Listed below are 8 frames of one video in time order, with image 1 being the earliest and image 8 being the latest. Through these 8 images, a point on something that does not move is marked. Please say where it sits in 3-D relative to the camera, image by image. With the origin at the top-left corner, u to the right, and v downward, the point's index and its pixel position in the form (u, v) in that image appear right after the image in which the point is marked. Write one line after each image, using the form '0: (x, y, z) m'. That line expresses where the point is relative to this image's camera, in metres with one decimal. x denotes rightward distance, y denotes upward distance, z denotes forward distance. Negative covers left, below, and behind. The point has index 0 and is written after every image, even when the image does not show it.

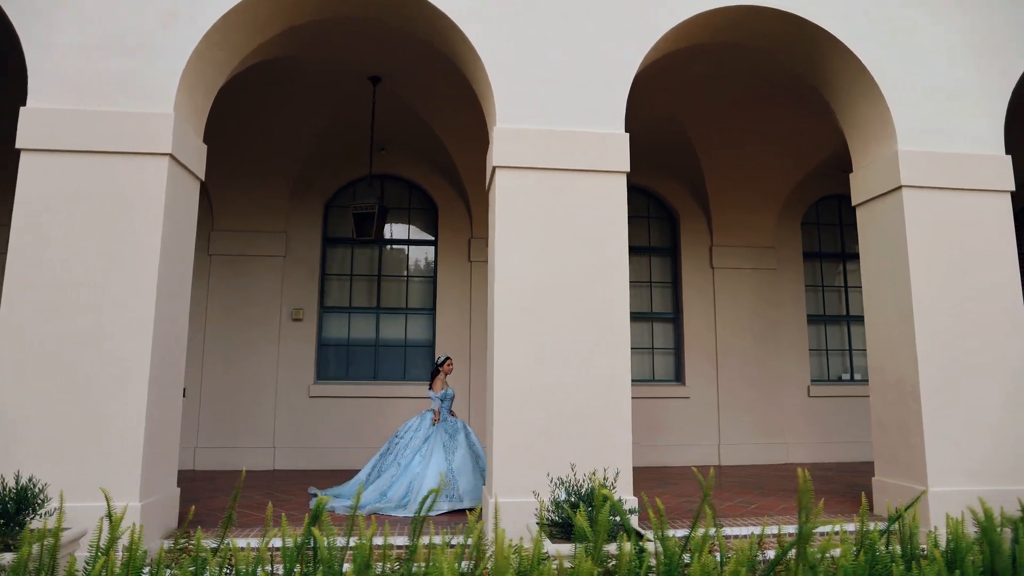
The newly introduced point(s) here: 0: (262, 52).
0: (-2.1, +2.0, +5.4) m
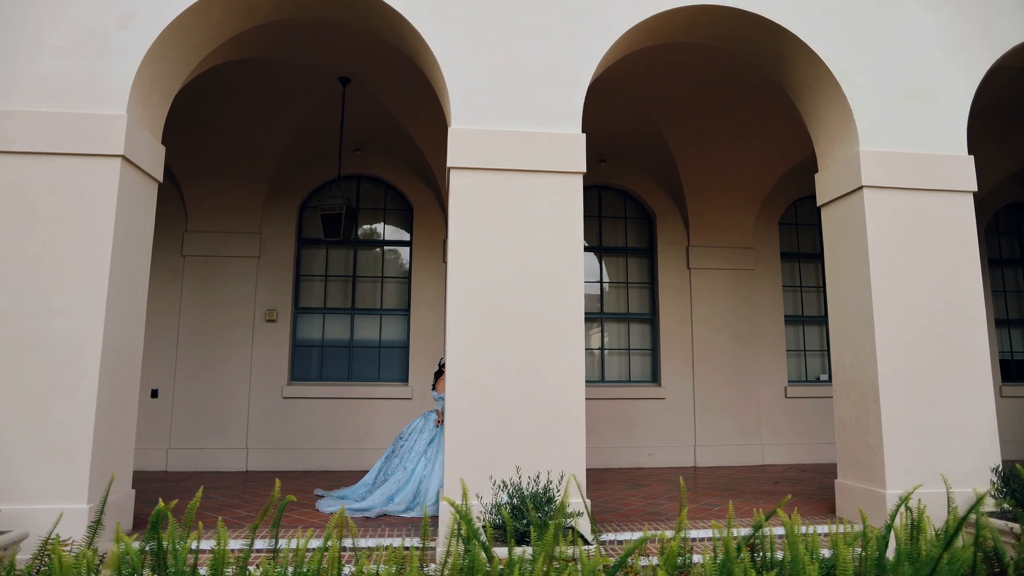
0: (-2.4, +1.9, +5.4) m
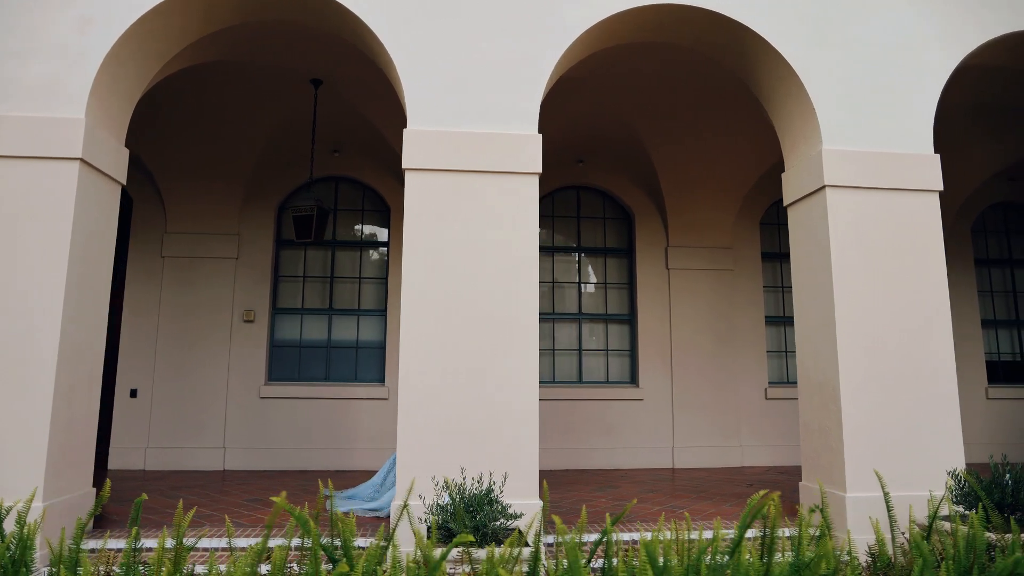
0: (-2.7, +1.9, +5.5) m
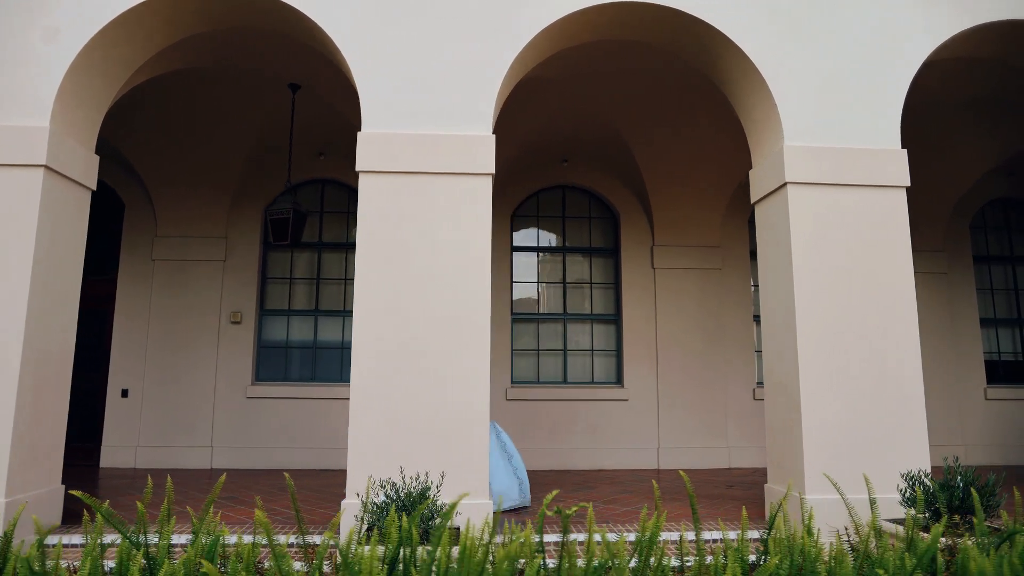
0: (-3.0, +1.9, +5.6) m
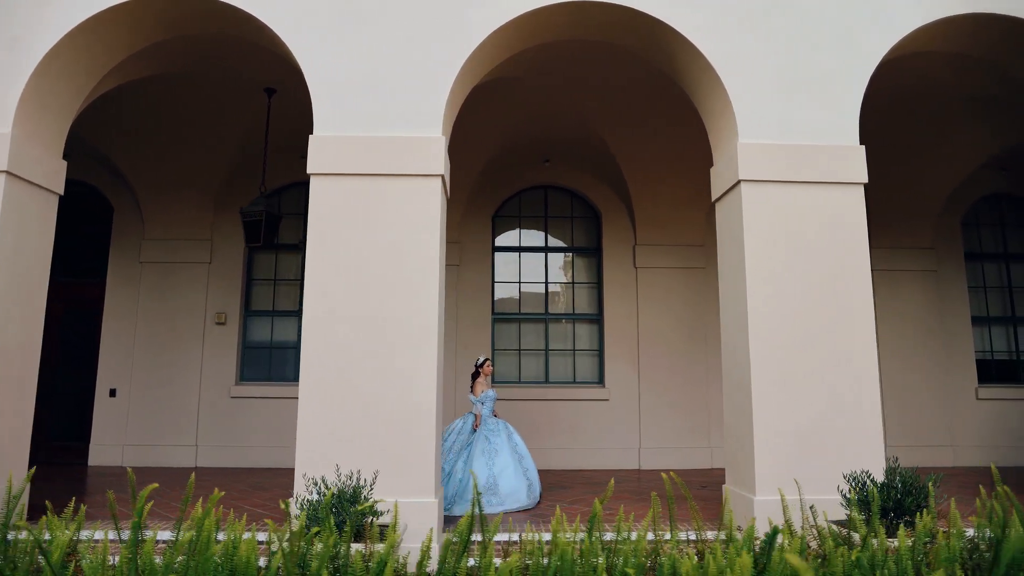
0: (-3.4, +1.9, +5.7) m
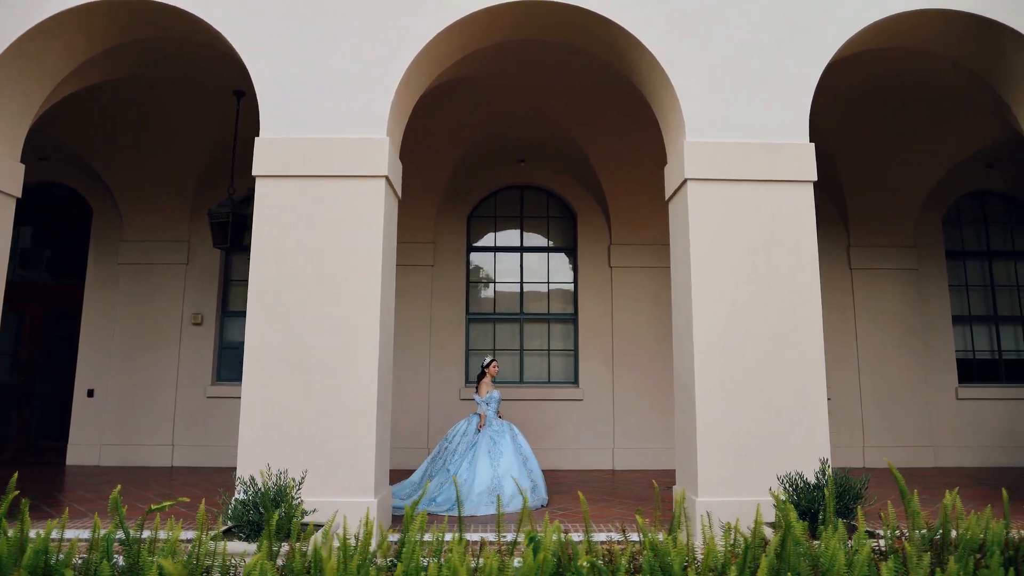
0: (-3.8, +1.9, +5.8) m
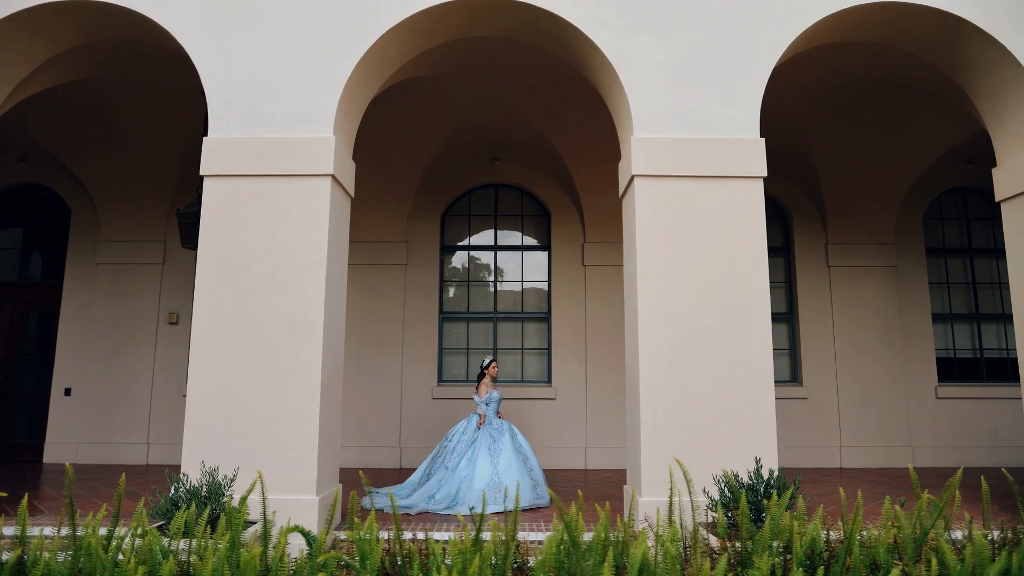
0: (-4.2, +1.9, +5.9) m
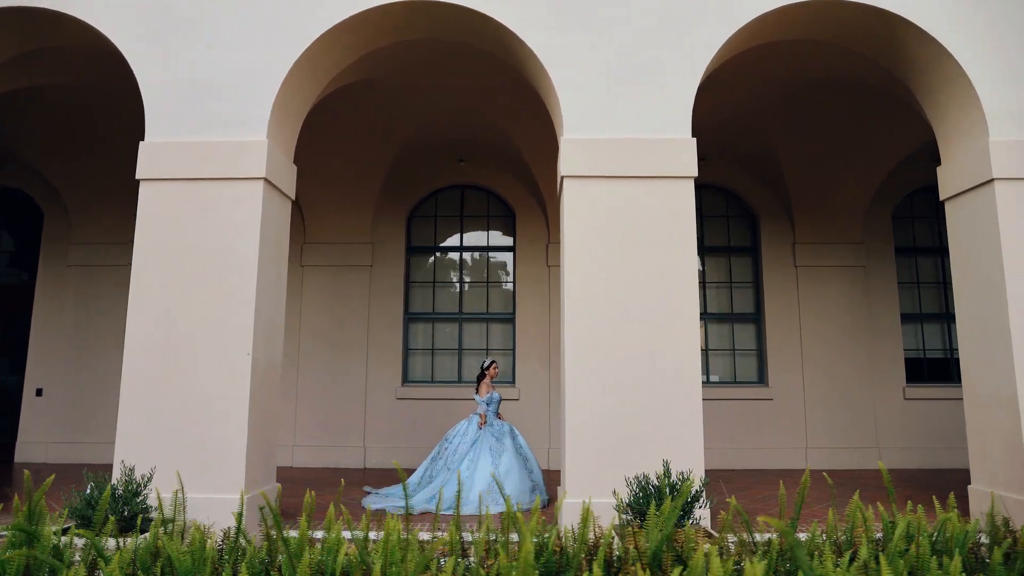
0: (-4.7, +1.9, +6.0) m
